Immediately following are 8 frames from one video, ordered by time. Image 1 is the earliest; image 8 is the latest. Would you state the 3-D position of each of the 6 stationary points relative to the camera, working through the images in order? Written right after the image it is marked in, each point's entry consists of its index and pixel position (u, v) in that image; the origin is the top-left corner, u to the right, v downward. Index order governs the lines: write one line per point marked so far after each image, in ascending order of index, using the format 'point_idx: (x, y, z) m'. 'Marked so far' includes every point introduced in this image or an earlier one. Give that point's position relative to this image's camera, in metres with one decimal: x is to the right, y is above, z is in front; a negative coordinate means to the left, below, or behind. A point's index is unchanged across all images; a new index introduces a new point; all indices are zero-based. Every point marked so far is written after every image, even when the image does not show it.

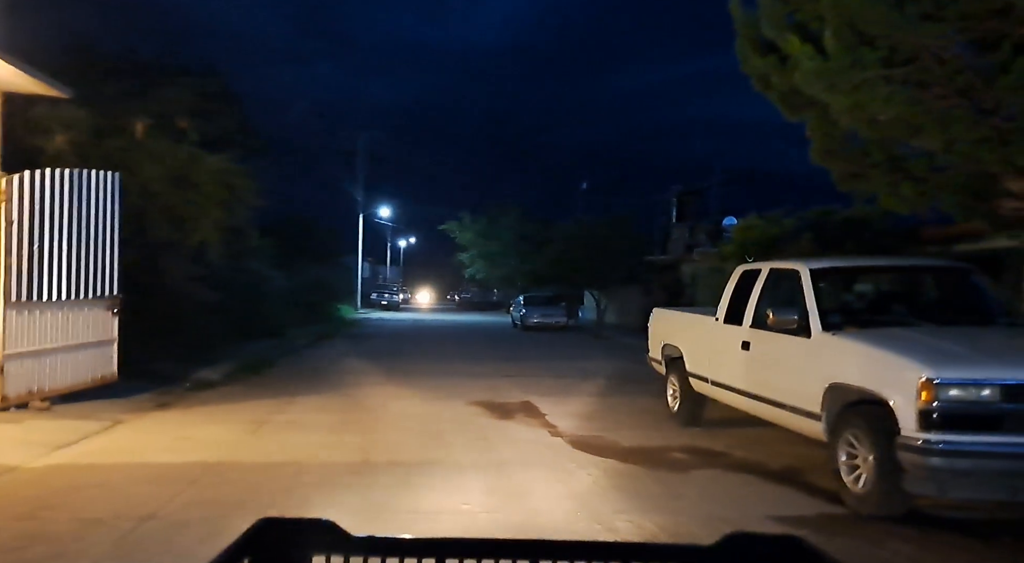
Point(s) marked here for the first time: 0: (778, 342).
0: (+3.2, -0.7, +8.9) m
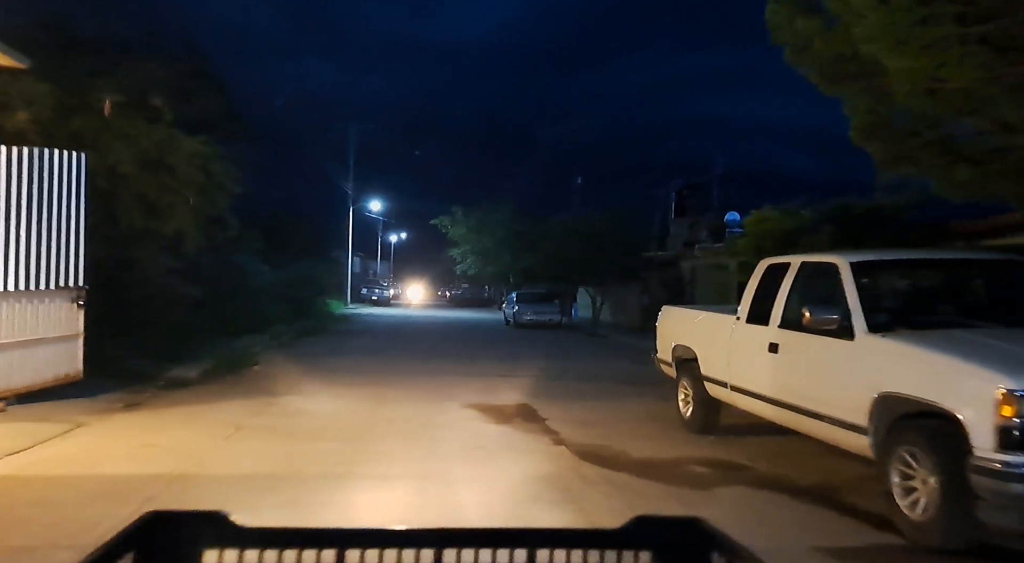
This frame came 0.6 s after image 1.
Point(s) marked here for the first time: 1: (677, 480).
0: (+3.2, -0.7, +7.9) m
1: (+2.0, -2.3, +8.7) m
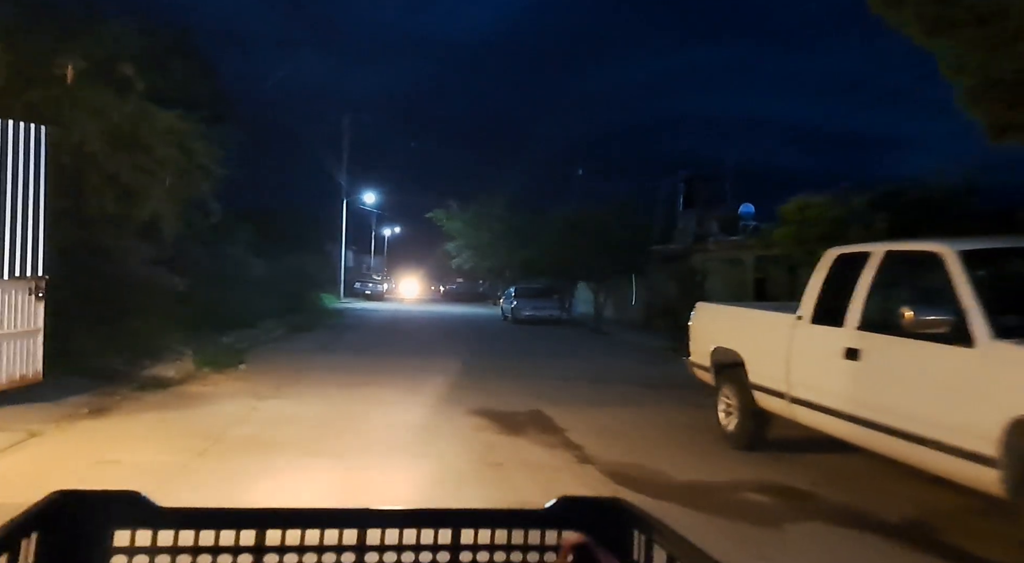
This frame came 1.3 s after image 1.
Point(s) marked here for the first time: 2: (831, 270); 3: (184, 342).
0: (+3.5, -0.6, +6.5) m
1: (+2.2, -2.3, +7.3) m
2: (+3.5, +0.1, +8.1) m
3: (-8.5, -1.5, +19.1) m
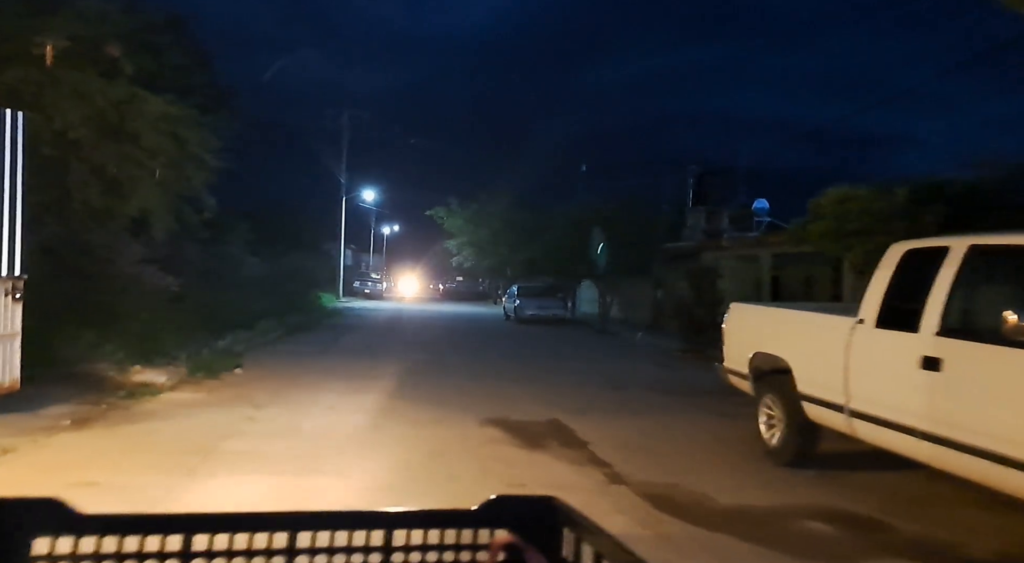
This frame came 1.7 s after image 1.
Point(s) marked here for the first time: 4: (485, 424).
0: (+3.8, -0.6, +5.6) m
1: (+2.5, -2.2, +6.4) m
2: (+3.8, +0.1, +7.2) m
3: (-8.3, -1.5, +18.2) m
4: (-0.4, -2.2, +11.5) m
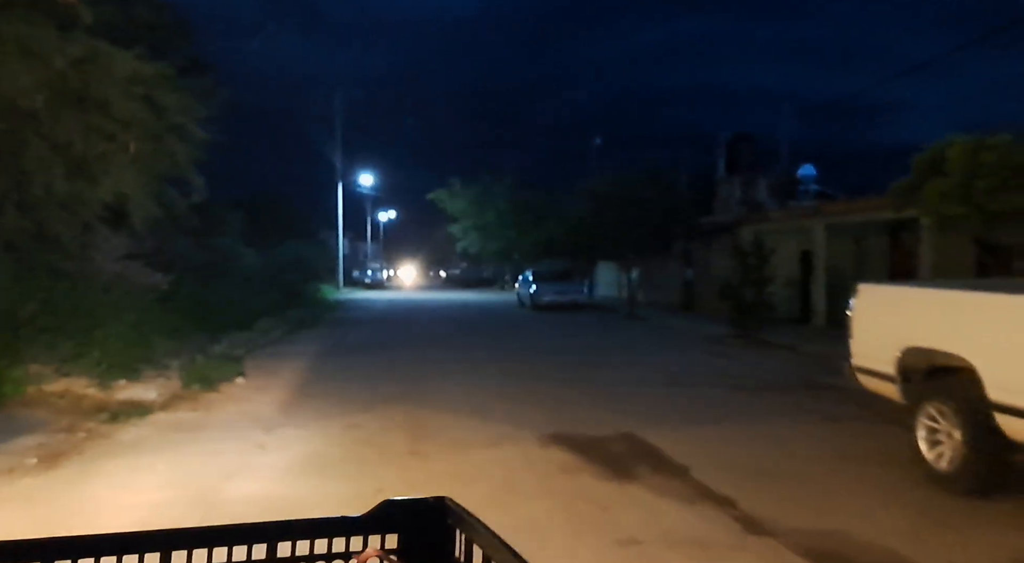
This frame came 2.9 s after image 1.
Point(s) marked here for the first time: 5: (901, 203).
0: (+4.6, -0.4, +3.5) m
1: (+3.3, -2.1, +4.3) m
2: (+4.6, +0.4, +5.1) m
3: (-7.4, -1.5, +16.0) m
4: (+0.4, -2.0, +9.4) m
5: (+7.1, +1.4, +13.3) m
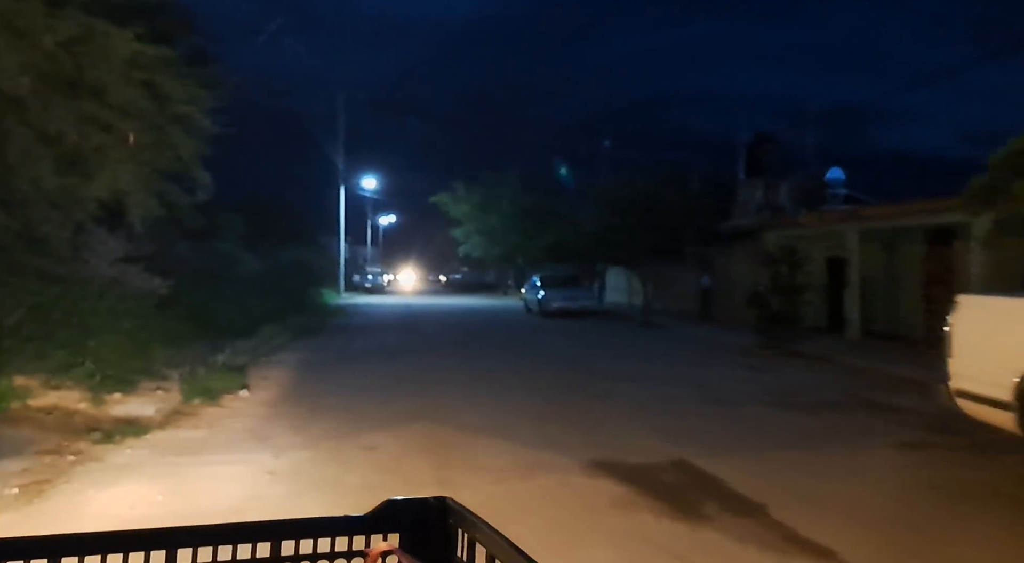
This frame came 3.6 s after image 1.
0: (+5.1, -0.5, +2.4) m
1: (+3.8, -2.2, +3.2) m
2: (+5.1, +0.3, +4.0) m
3: (-7.0, -1.6, +15.0) m
4: (+0.9, -2.1, +8.3) m
5: (+7.6, +1.3, +12.3) m
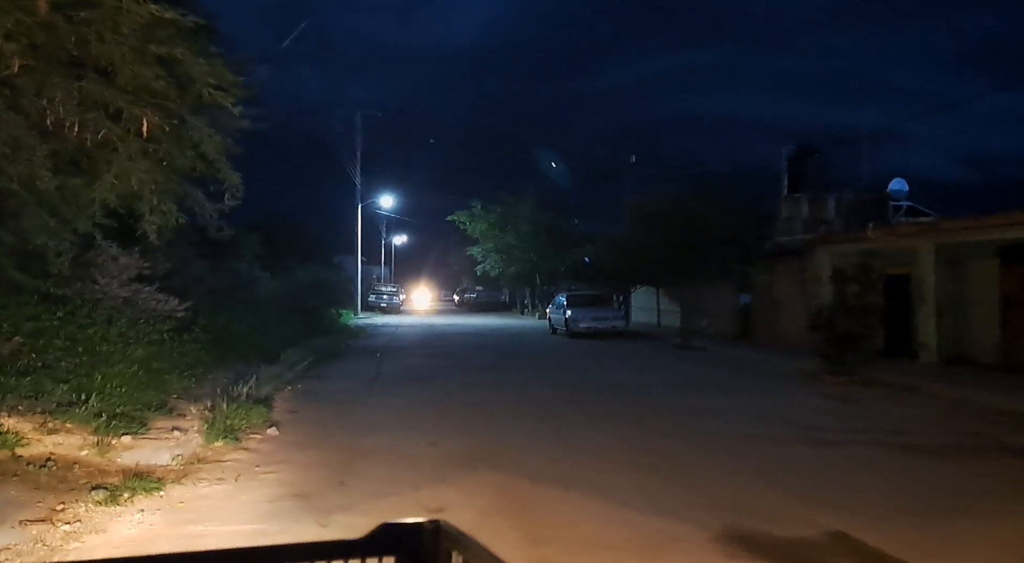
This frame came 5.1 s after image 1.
0: (+6.0, -0.6, +0.6) m
1: (+4.8, -2.2, +1.4) m
2: (+6.0, +0.2, +2.3) m
3: (-5.9, -2.0, +13.3) m
4: (+1.9, -2.3, +6.5) m
5: (+8.7, +1.0, +10.5) m
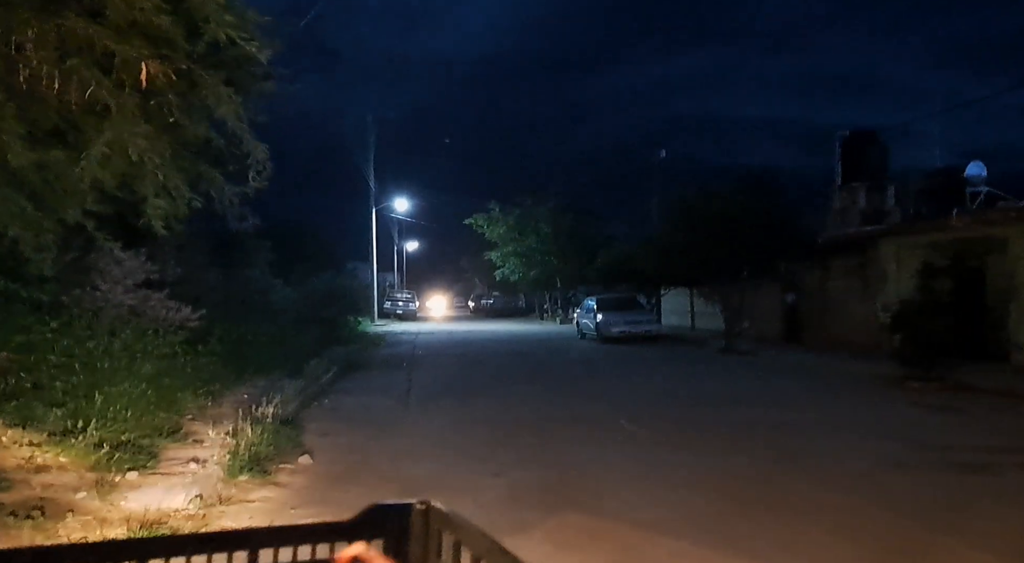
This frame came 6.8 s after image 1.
0: (+6.8, -0.3, -1.2) m
1: (+5.6, -2.1, -0.4) m
2: (+6.8, +0.4, +0.4) m
3: (-4.9, -2.1, +11.6) m
4: (+2.9, -2.2, +4.7) m
5: (+9.6, +1.2, +8.7) m
